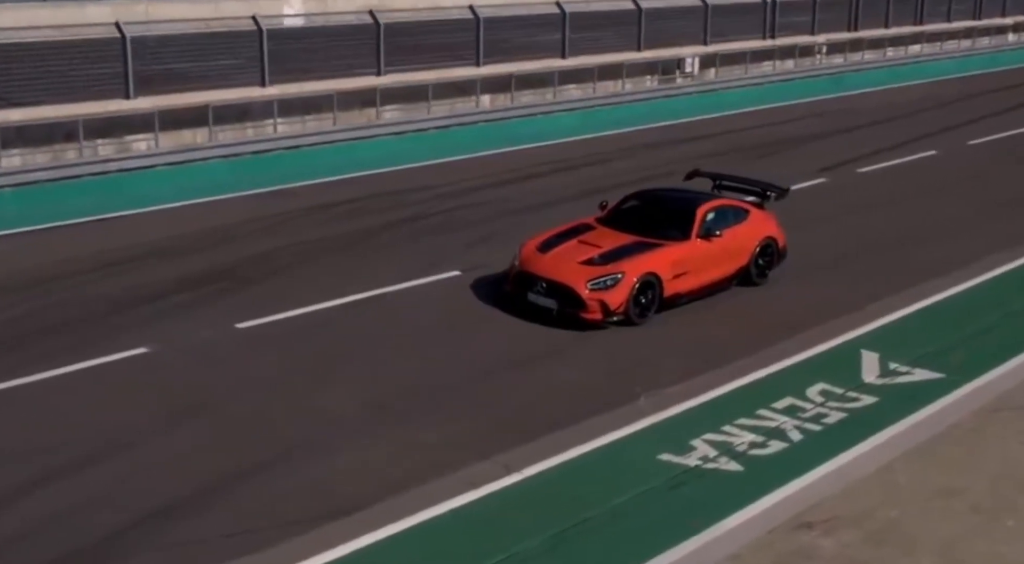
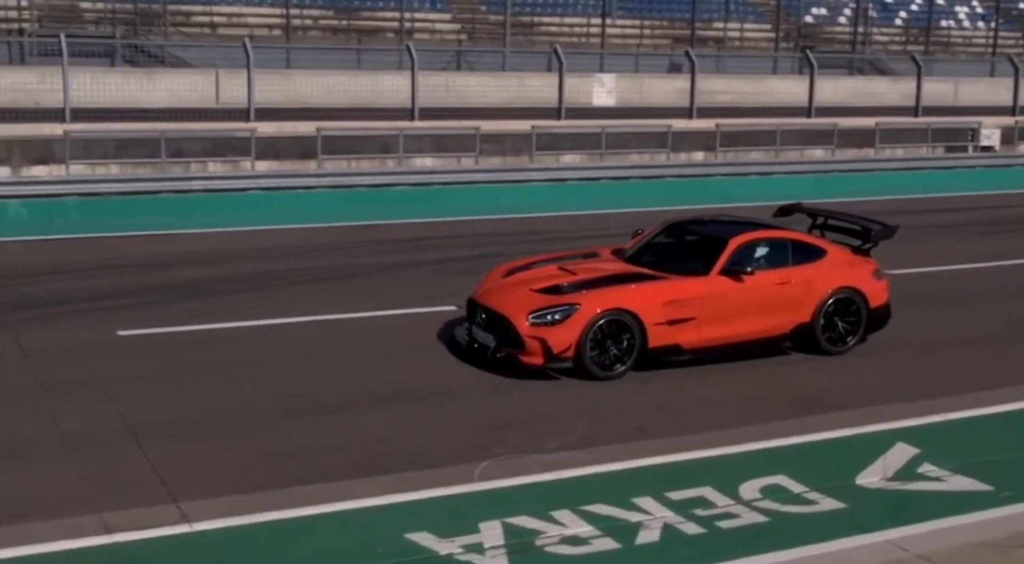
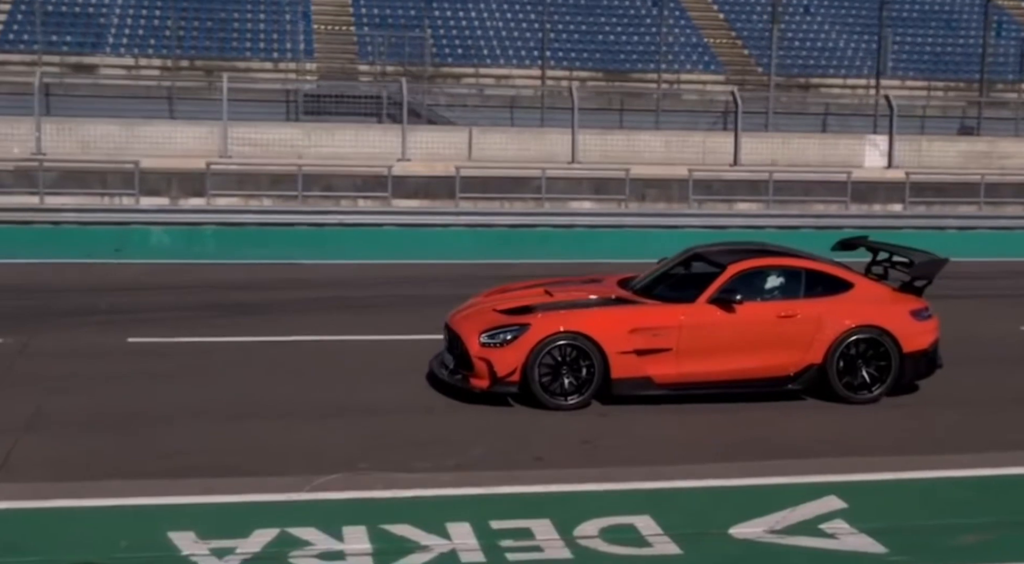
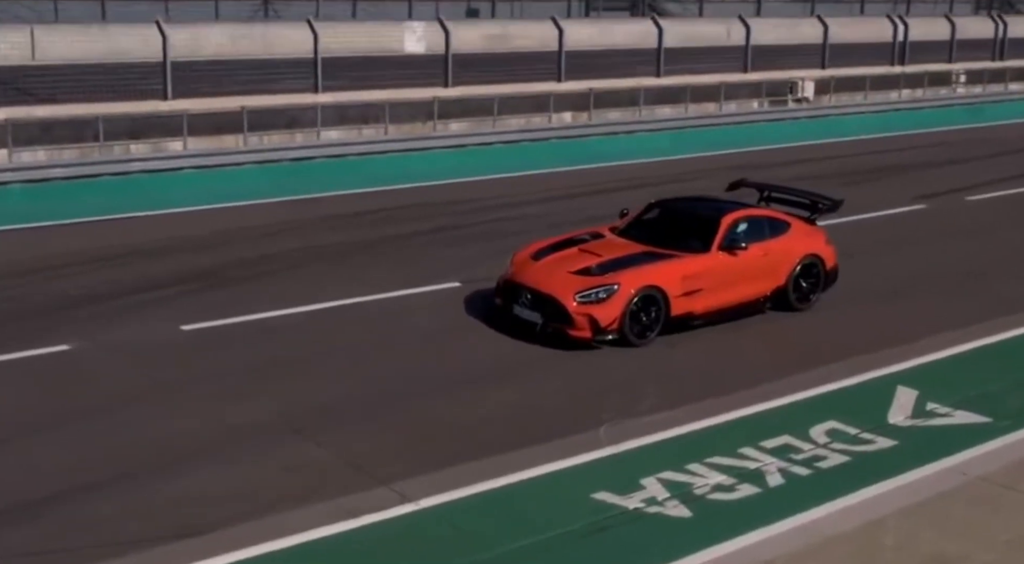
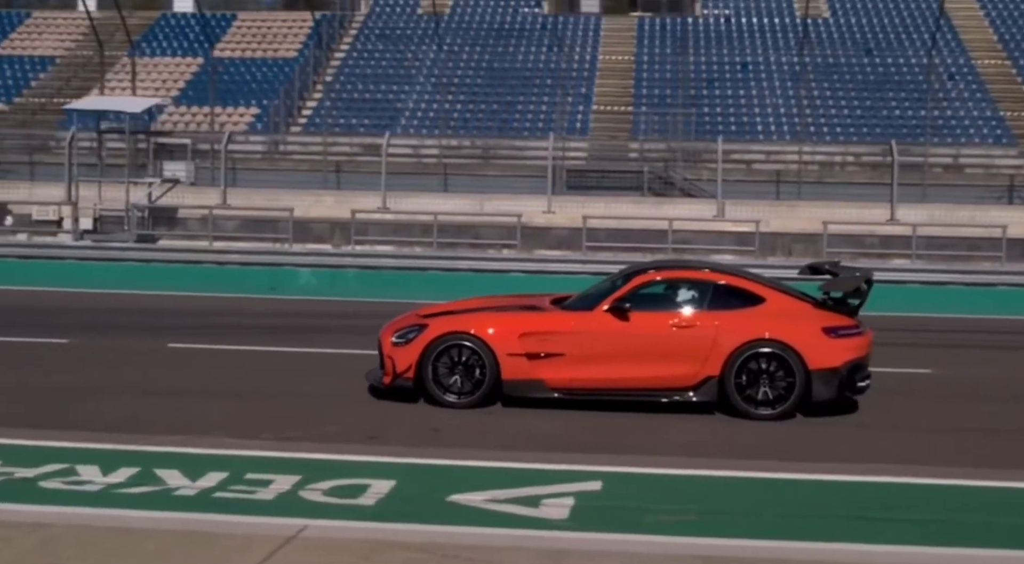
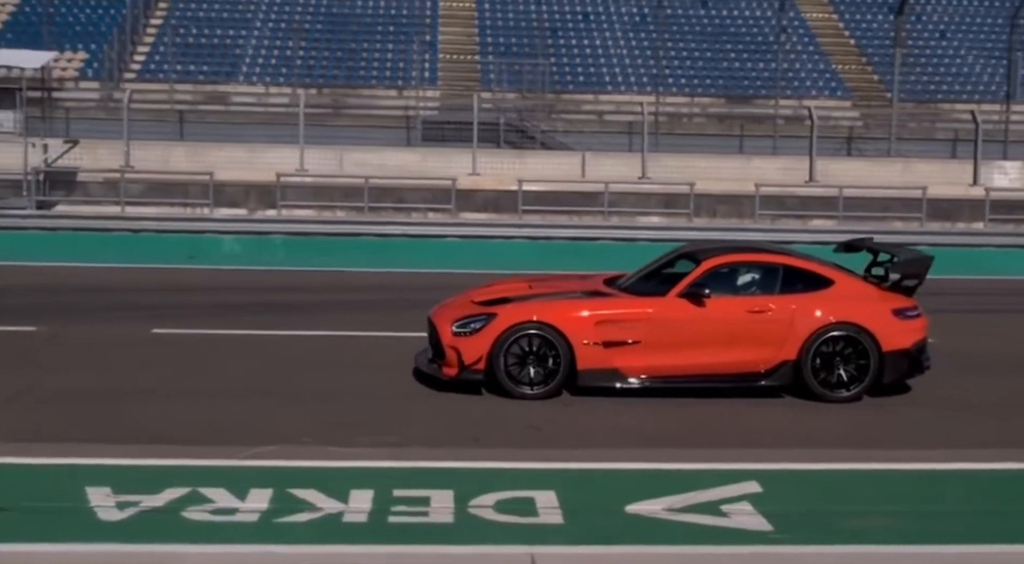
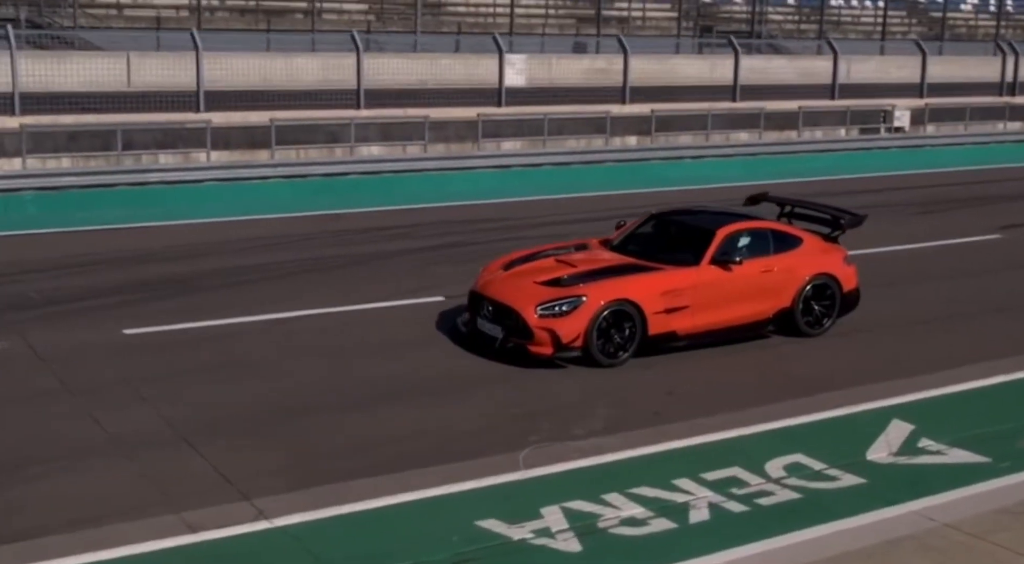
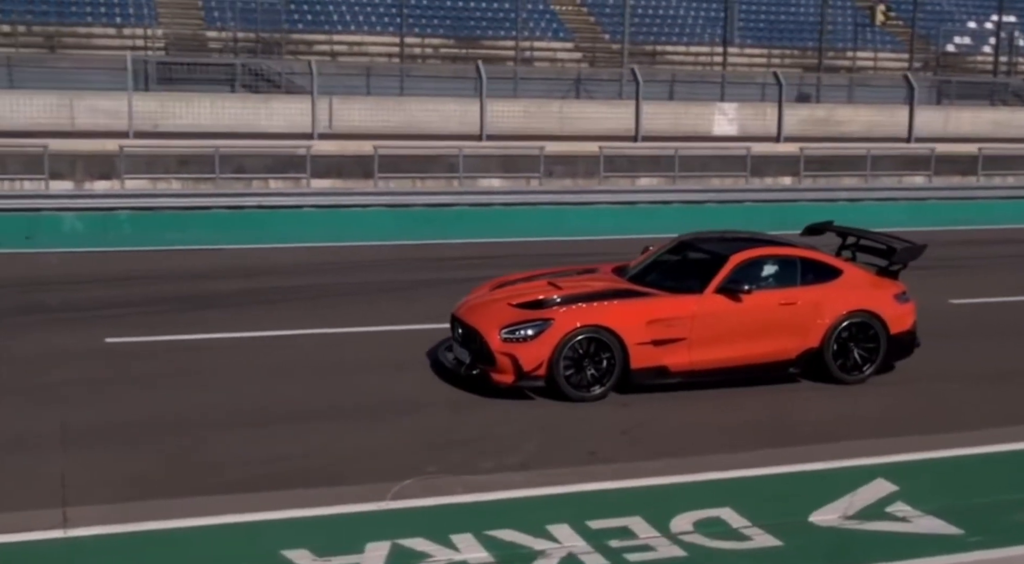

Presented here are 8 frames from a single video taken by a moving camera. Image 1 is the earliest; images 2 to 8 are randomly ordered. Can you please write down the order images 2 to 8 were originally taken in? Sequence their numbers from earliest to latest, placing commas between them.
4, 7, 2, 8, 3, 6, 5
